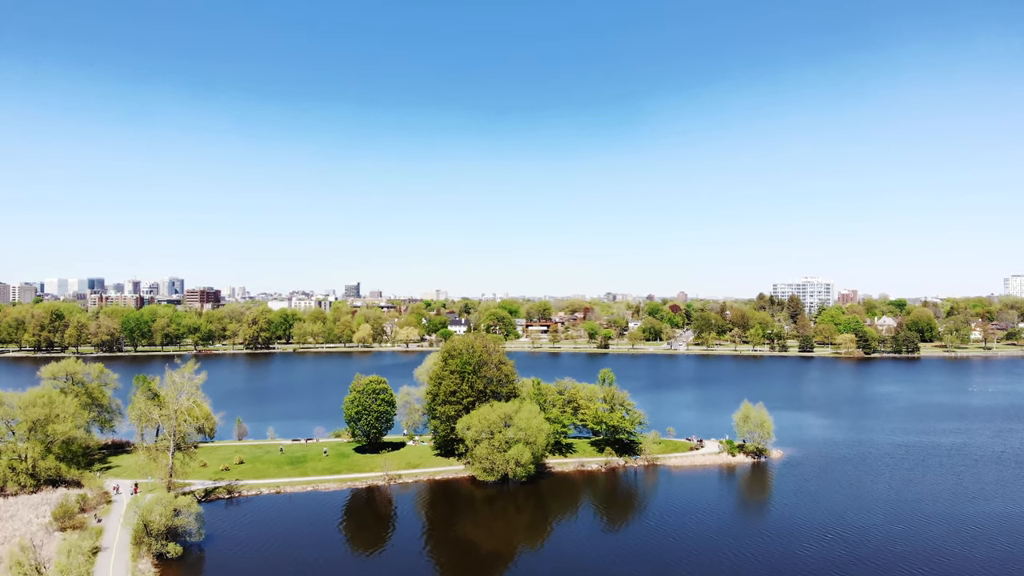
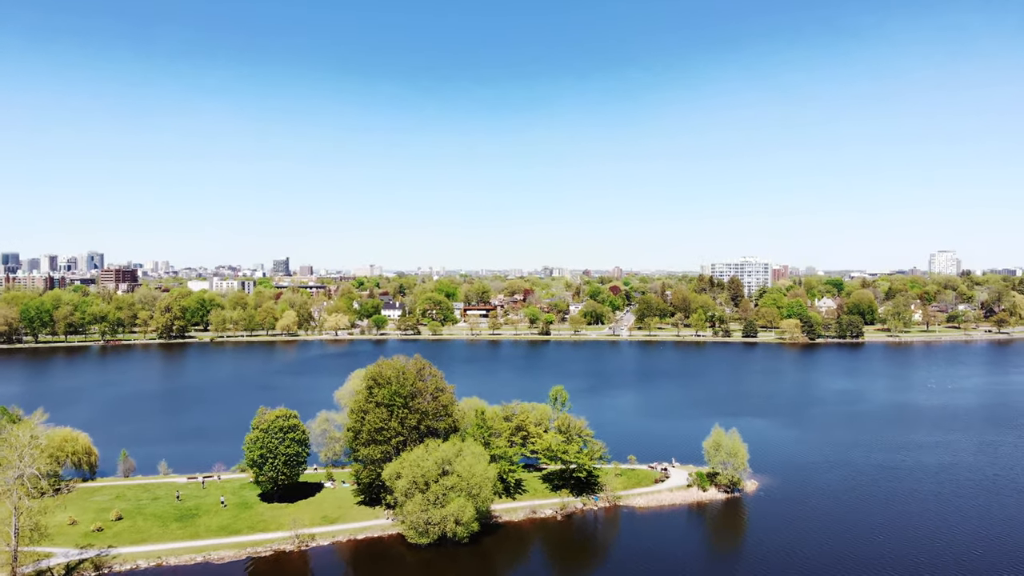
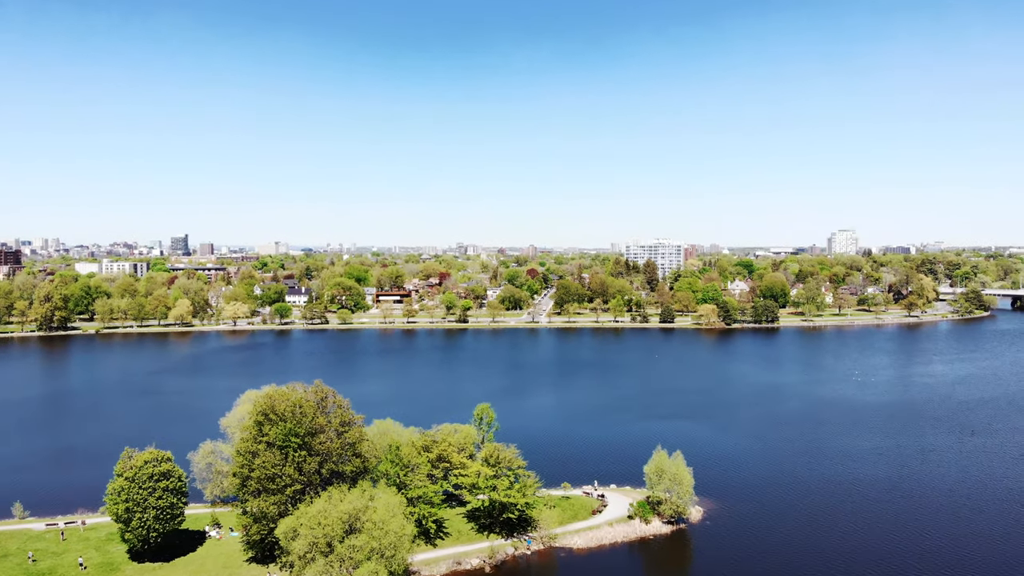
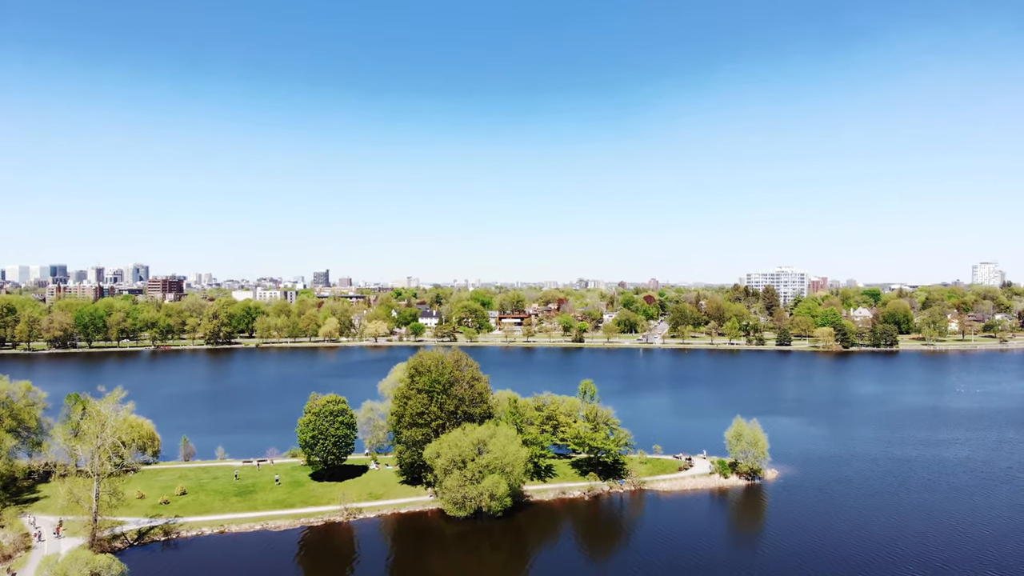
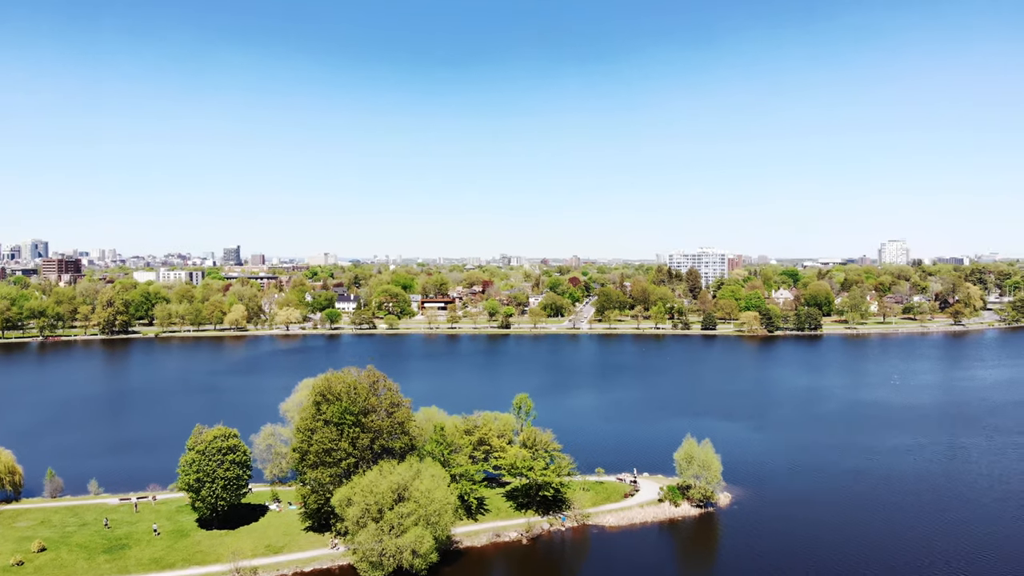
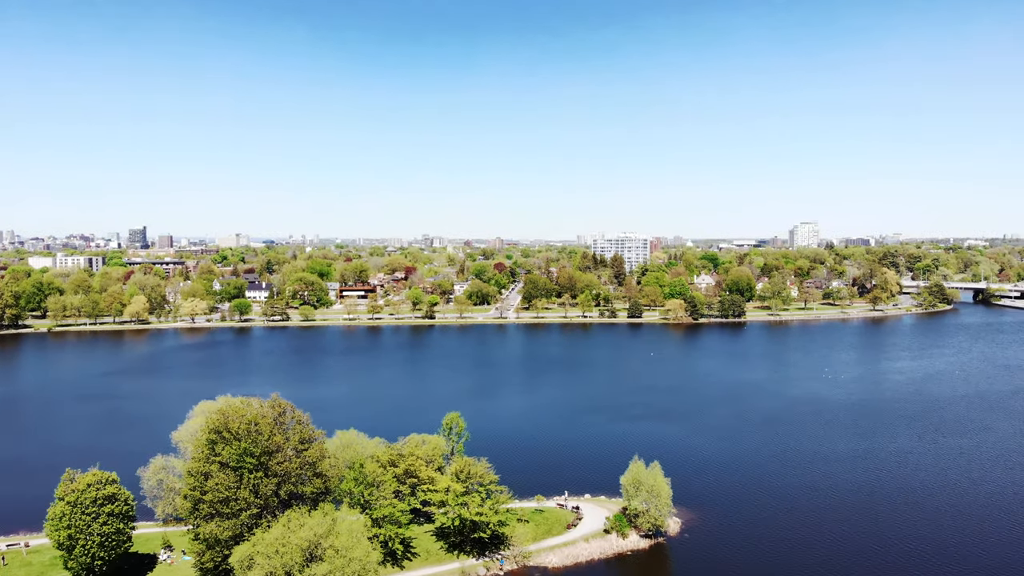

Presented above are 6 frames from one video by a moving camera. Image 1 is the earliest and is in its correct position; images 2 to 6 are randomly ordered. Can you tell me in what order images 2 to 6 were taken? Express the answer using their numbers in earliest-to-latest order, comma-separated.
4, 2, 5, 3, 6
